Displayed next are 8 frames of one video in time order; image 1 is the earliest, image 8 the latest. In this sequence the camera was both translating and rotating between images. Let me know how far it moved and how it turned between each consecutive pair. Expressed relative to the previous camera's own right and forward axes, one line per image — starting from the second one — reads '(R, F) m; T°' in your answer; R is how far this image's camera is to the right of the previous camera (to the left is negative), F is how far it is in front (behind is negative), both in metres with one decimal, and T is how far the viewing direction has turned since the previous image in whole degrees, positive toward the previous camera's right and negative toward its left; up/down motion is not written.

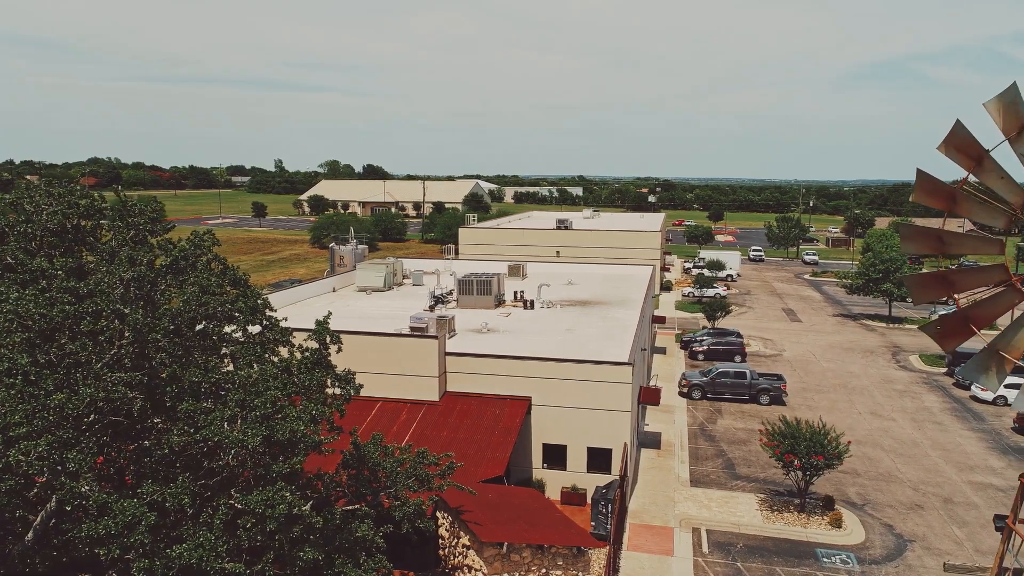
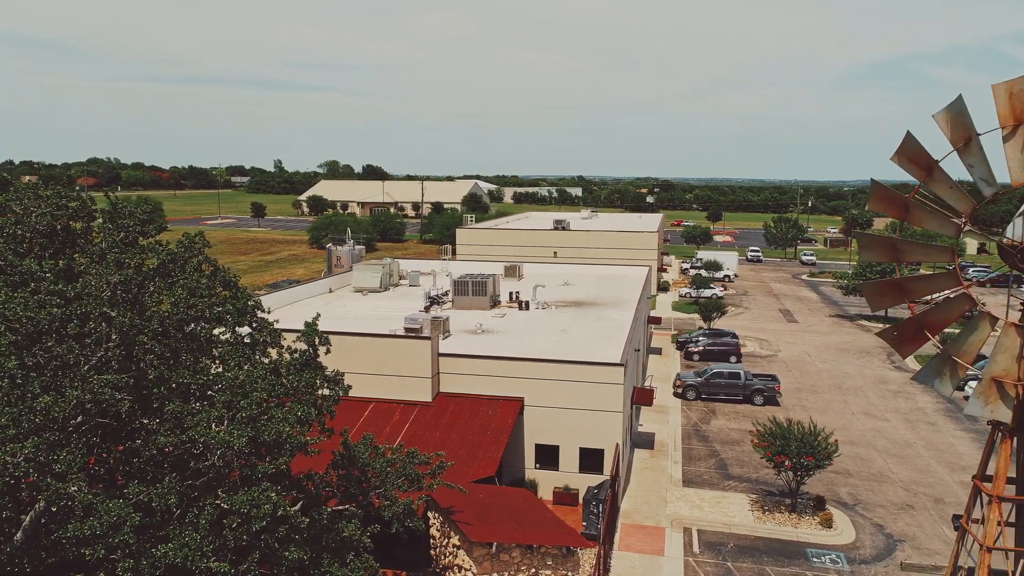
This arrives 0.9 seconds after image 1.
(+0.3, -0.1) m; 0°
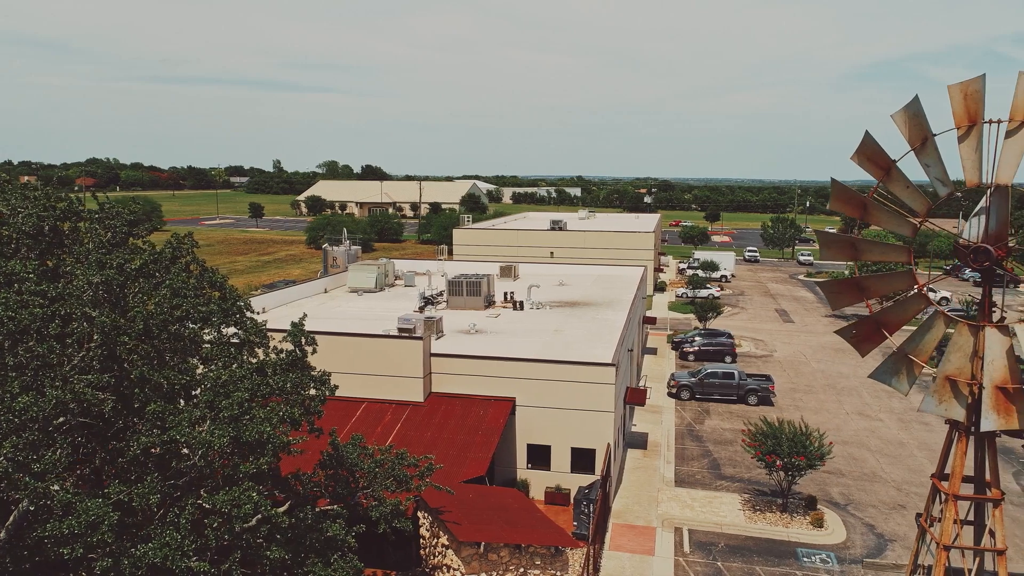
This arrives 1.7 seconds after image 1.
(+0.3, 0.0) m; 0°
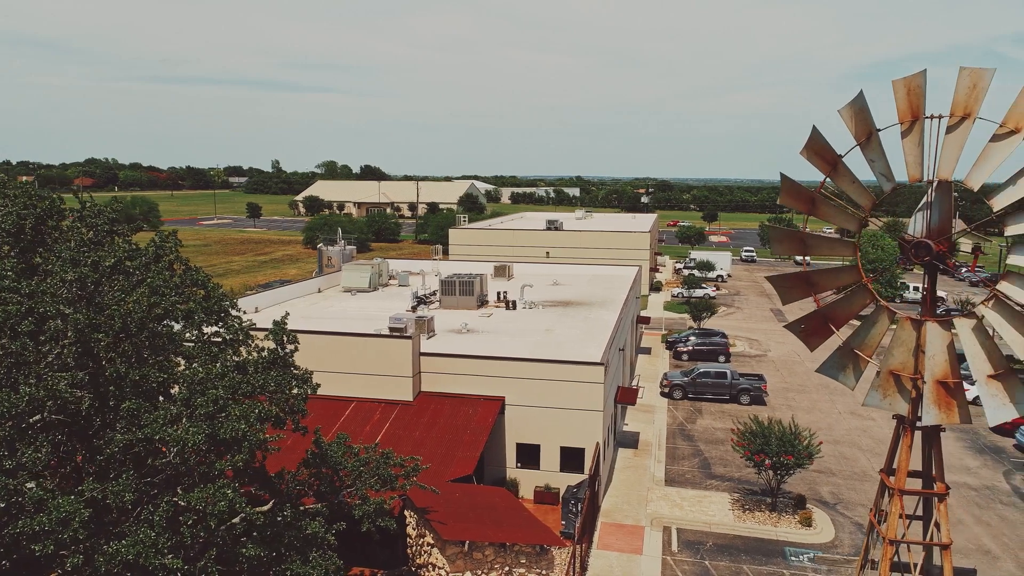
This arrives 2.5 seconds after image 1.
(+0.4, 0.0) m; 0°
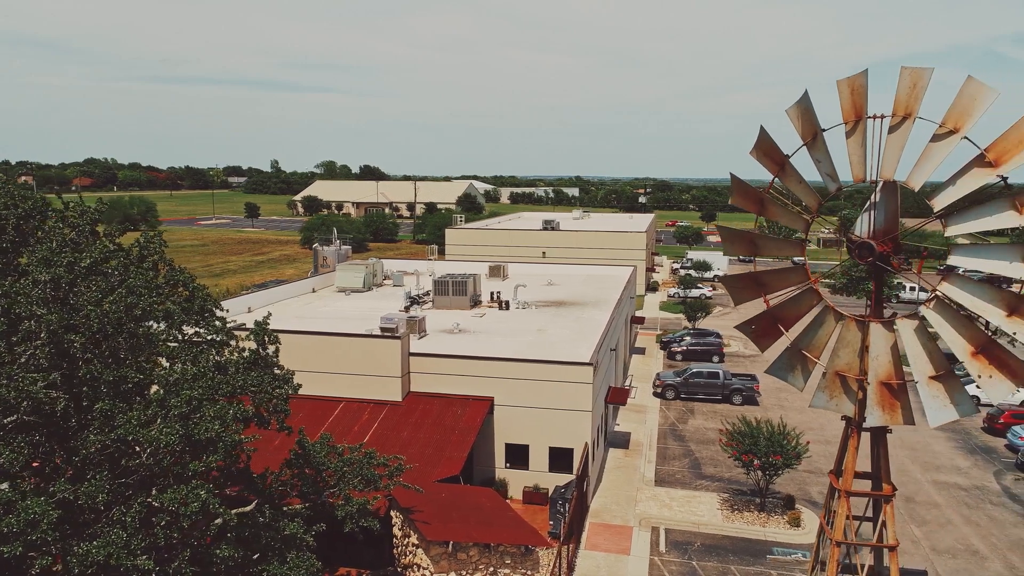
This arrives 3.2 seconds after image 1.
(+0.4, 0.0) m; 0°
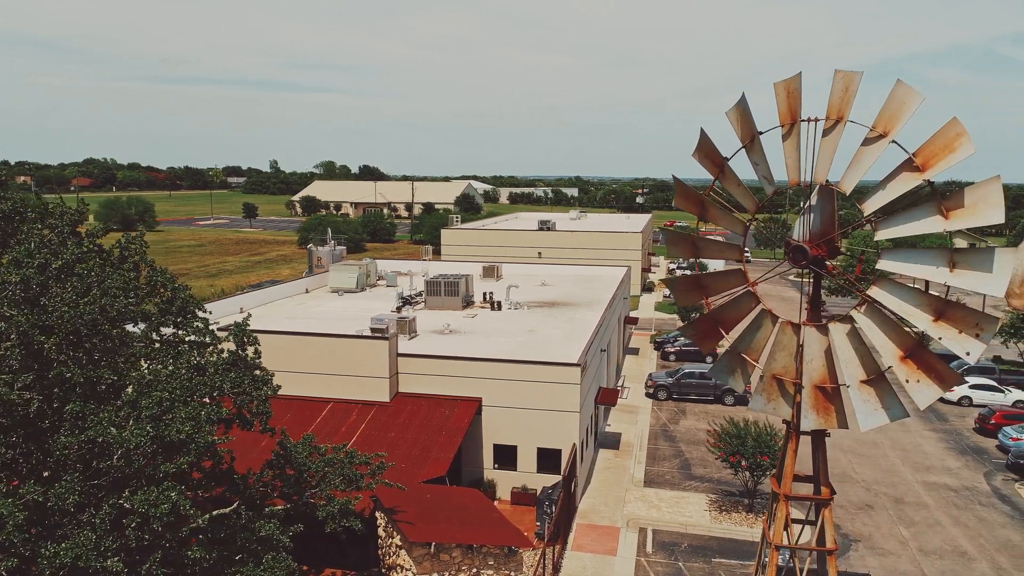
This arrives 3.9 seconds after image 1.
(+0.4, 0.0) m; 0°
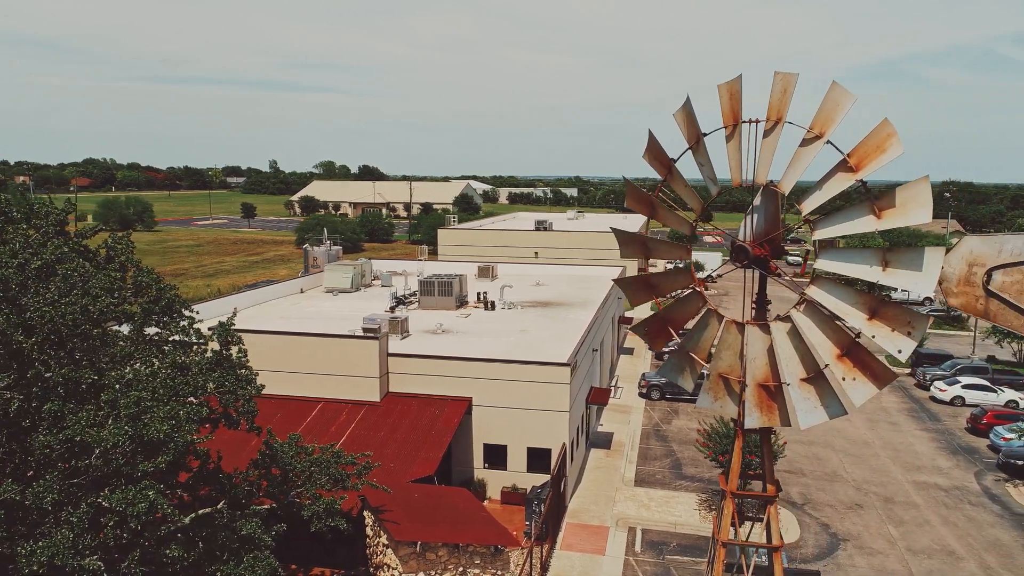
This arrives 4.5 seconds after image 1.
(+0.3, -0.1) m; 0°
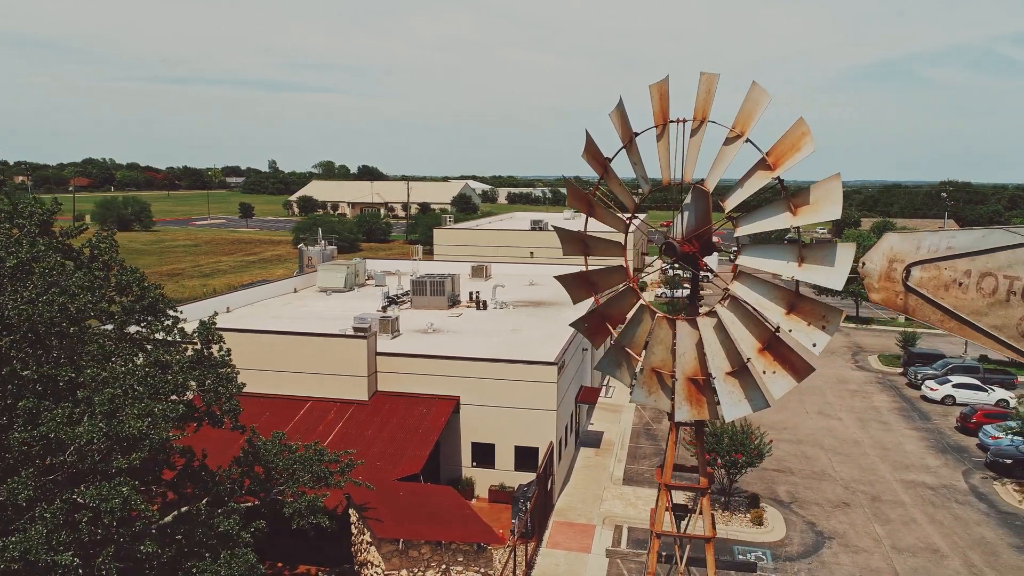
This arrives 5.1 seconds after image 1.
(+0.4, -0.1) m; 0°
